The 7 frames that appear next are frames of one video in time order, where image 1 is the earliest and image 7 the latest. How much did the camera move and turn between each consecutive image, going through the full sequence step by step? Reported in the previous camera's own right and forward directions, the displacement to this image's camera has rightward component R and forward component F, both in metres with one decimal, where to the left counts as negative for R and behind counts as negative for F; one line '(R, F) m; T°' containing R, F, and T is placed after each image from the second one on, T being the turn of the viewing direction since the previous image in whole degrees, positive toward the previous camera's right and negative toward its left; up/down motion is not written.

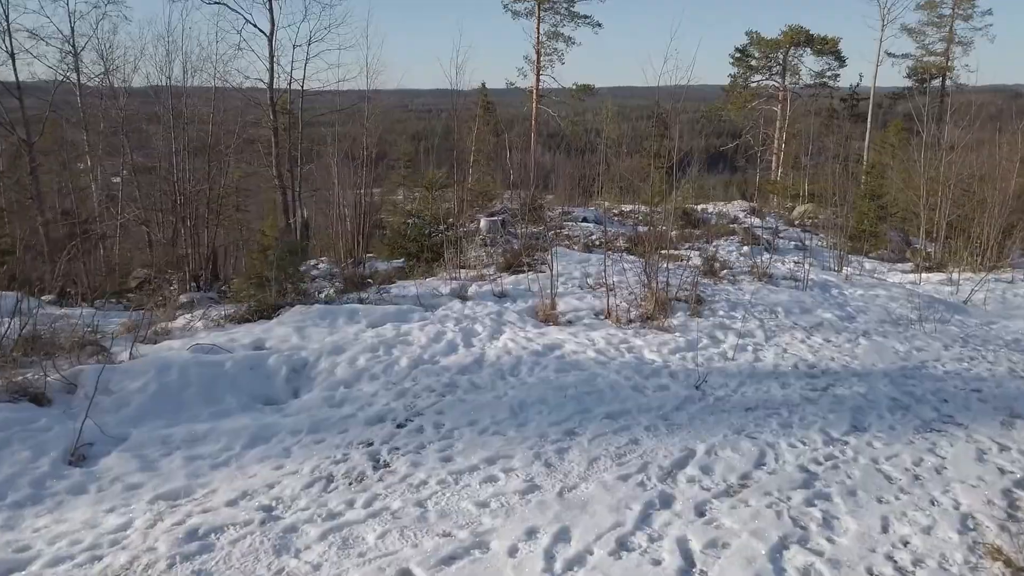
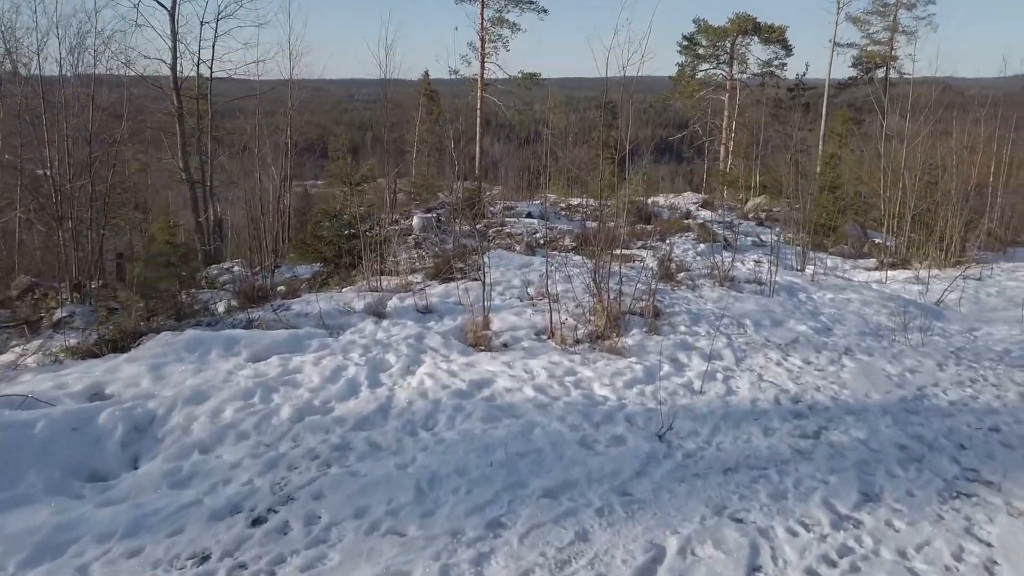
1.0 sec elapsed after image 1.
(+0.2, +1.1) m; +4°
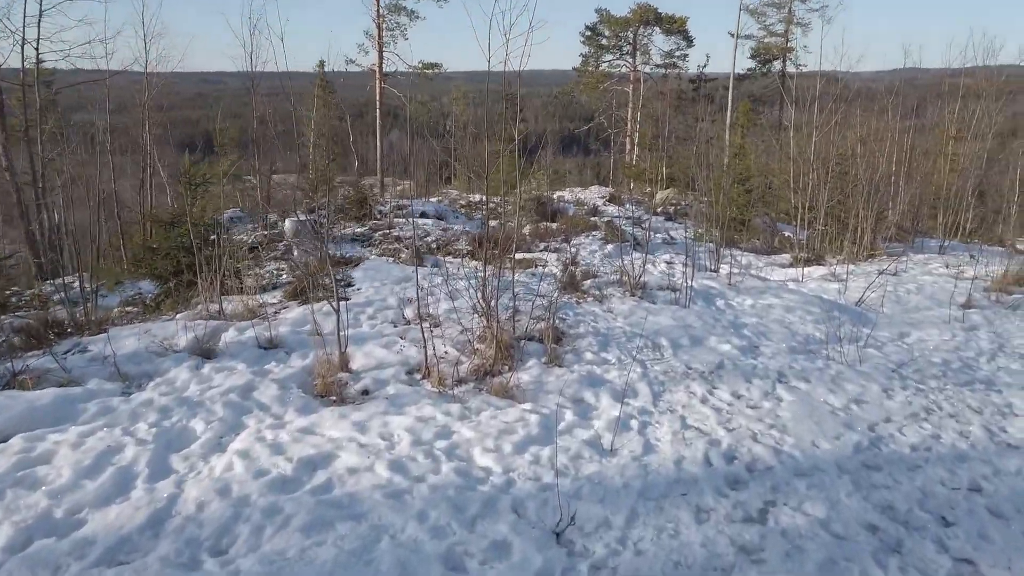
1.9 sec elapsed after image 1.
(+0.3, +1.1) m; +7°
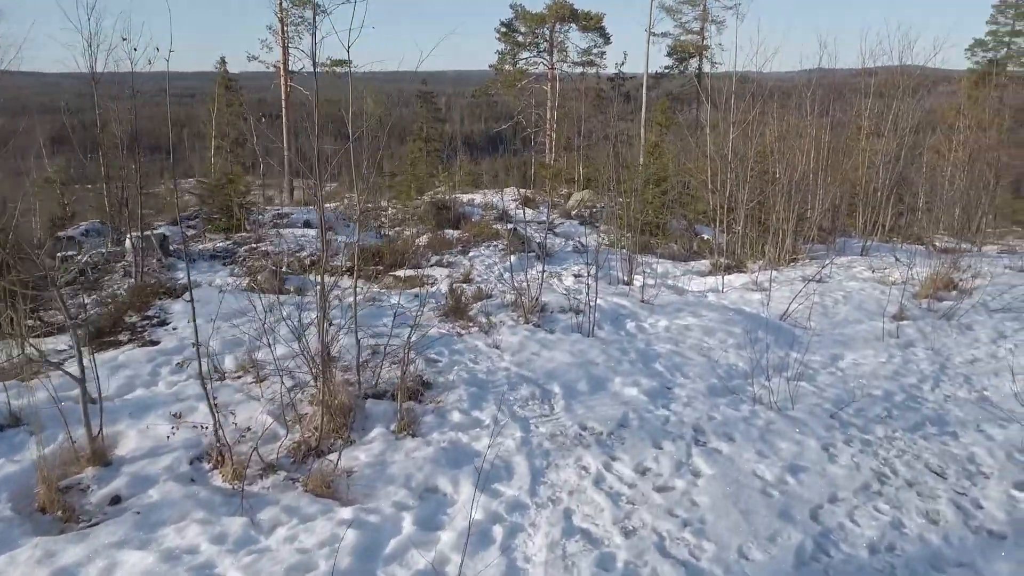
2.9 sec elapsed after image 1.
(+0.5, +1.1) m; +5°
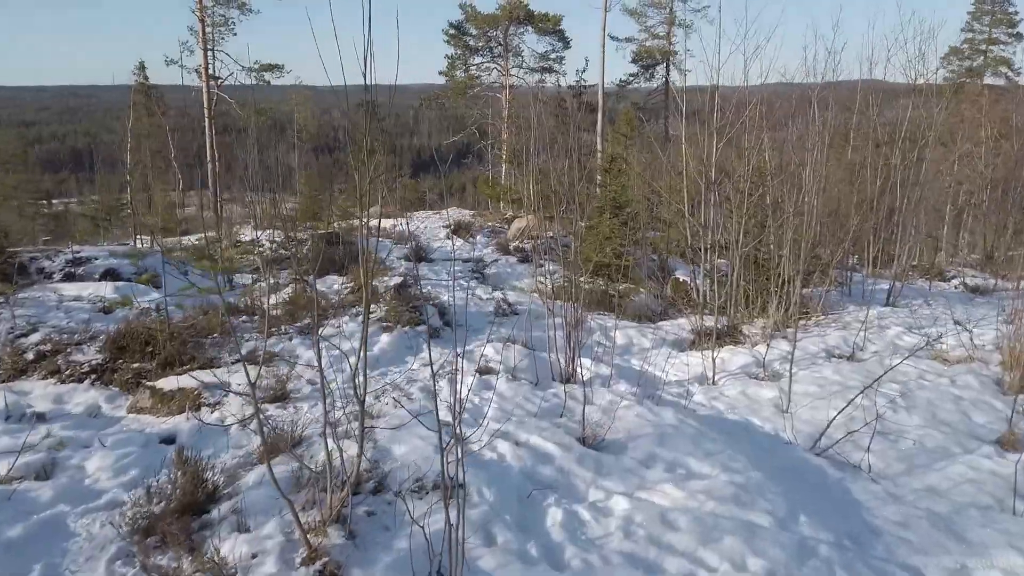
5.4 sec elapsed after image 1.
(+0.7, +3.1) m; +2°
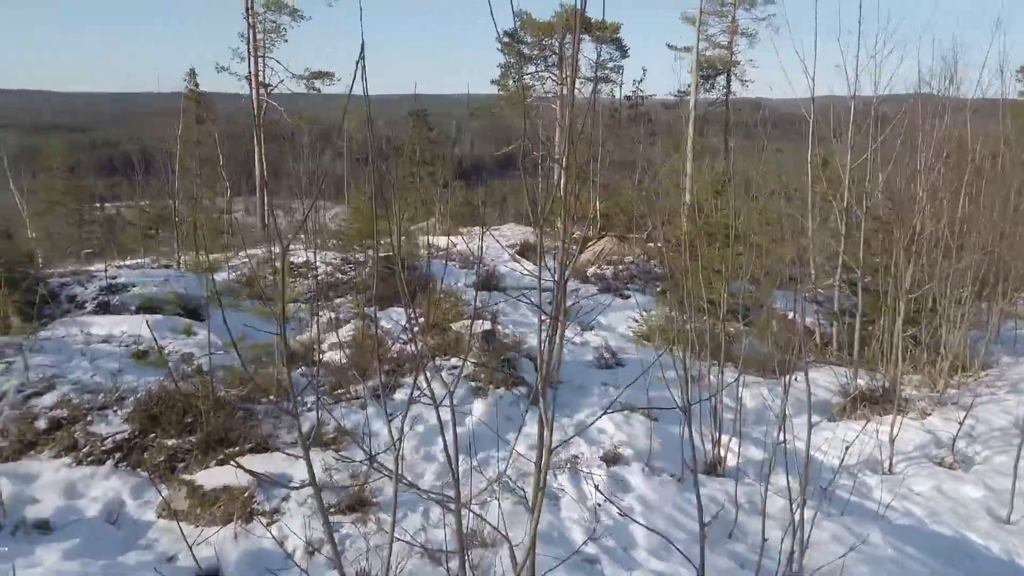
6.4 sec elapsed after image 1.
(-0.5, +1.1) m; -3°
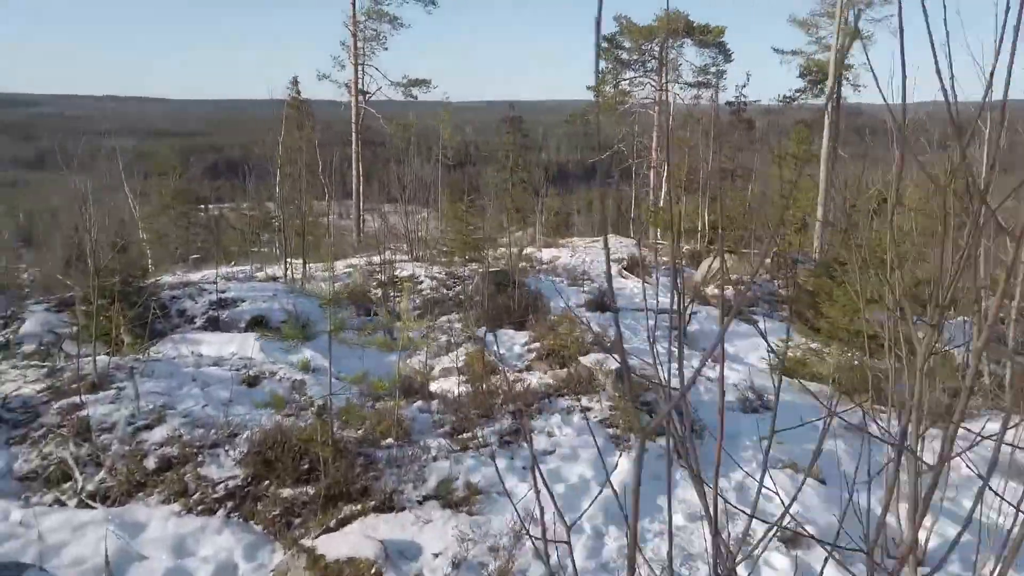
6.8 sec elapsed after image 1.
(-0.3, +0.5) m; -6°
